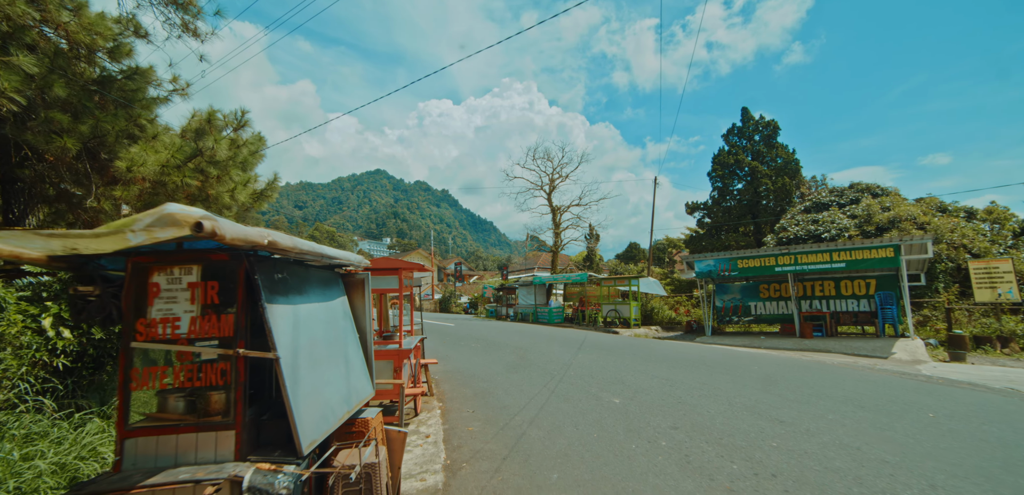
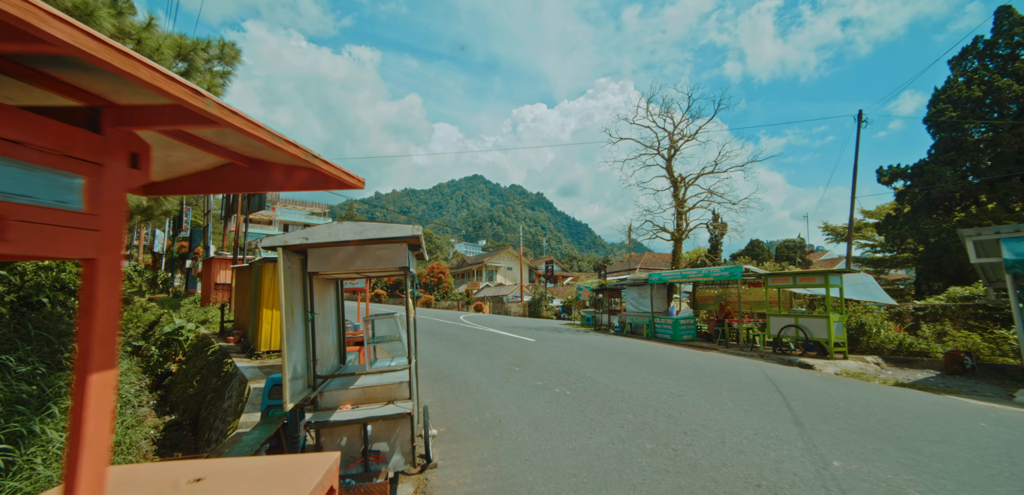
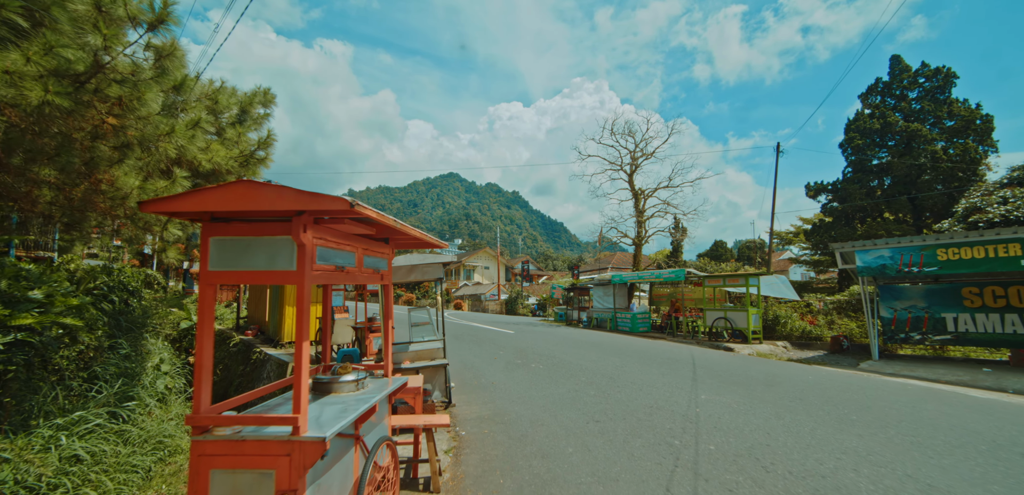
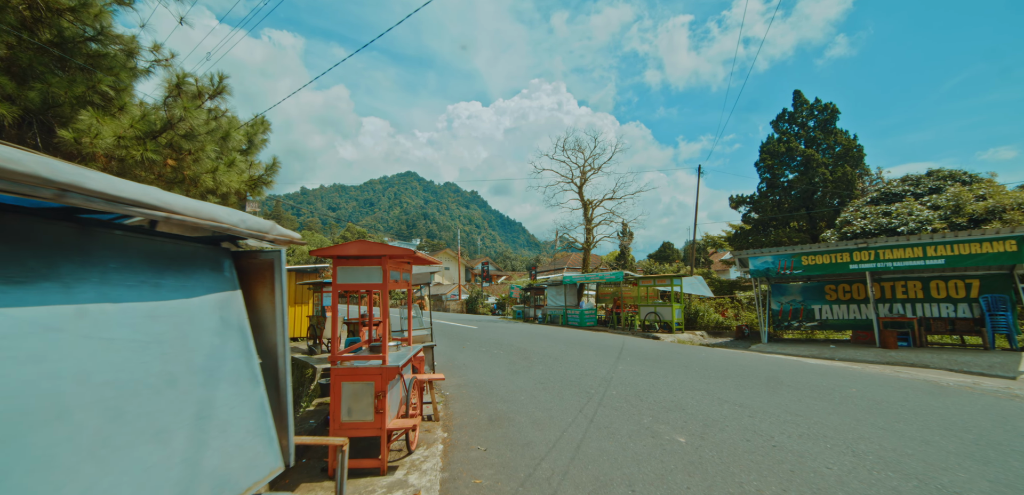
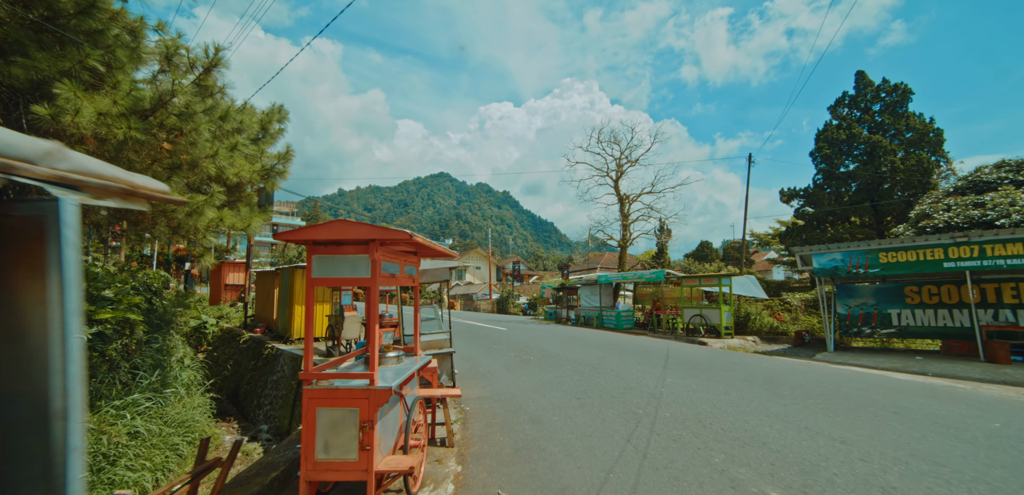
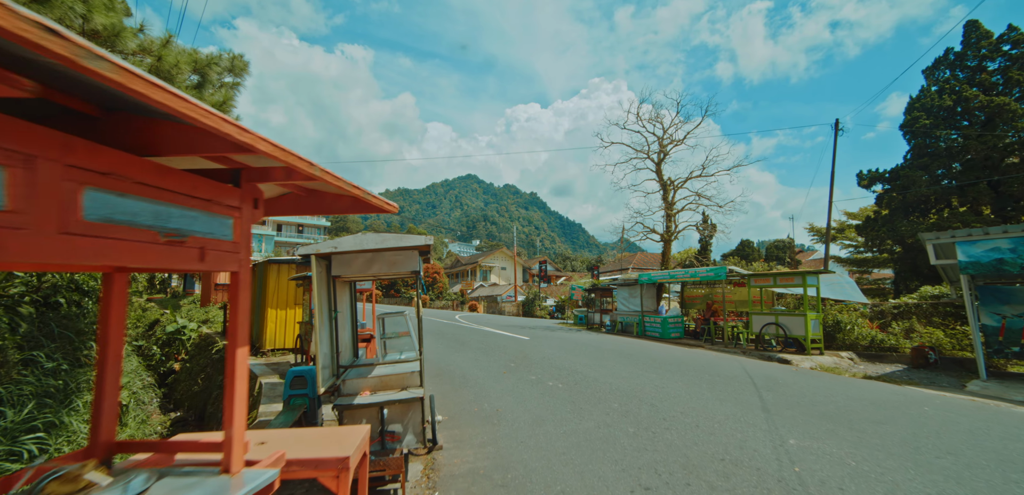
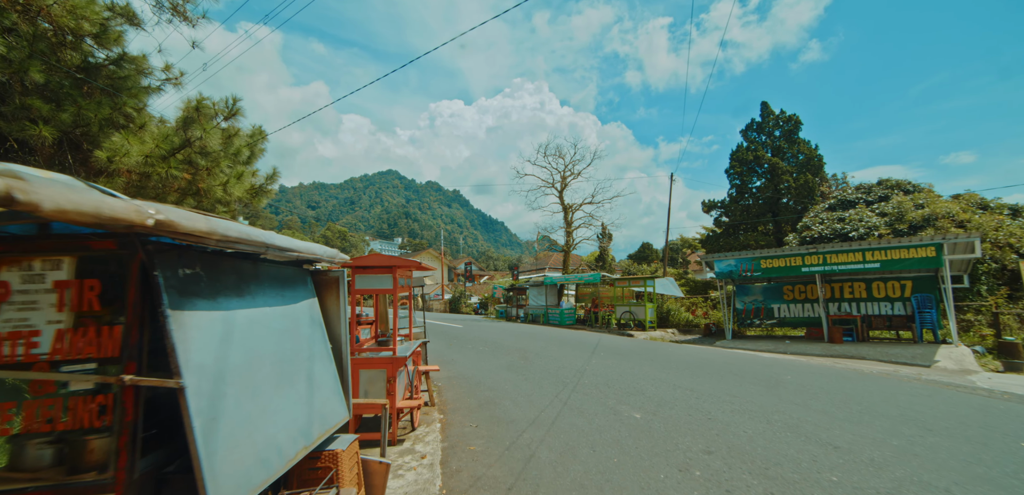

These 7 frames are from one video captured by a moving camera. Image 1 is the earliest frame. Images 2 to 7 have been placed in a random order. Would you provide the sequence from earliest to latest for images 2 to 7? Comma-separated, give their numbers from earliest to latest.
7, 4, 5, 3, 6, 2
